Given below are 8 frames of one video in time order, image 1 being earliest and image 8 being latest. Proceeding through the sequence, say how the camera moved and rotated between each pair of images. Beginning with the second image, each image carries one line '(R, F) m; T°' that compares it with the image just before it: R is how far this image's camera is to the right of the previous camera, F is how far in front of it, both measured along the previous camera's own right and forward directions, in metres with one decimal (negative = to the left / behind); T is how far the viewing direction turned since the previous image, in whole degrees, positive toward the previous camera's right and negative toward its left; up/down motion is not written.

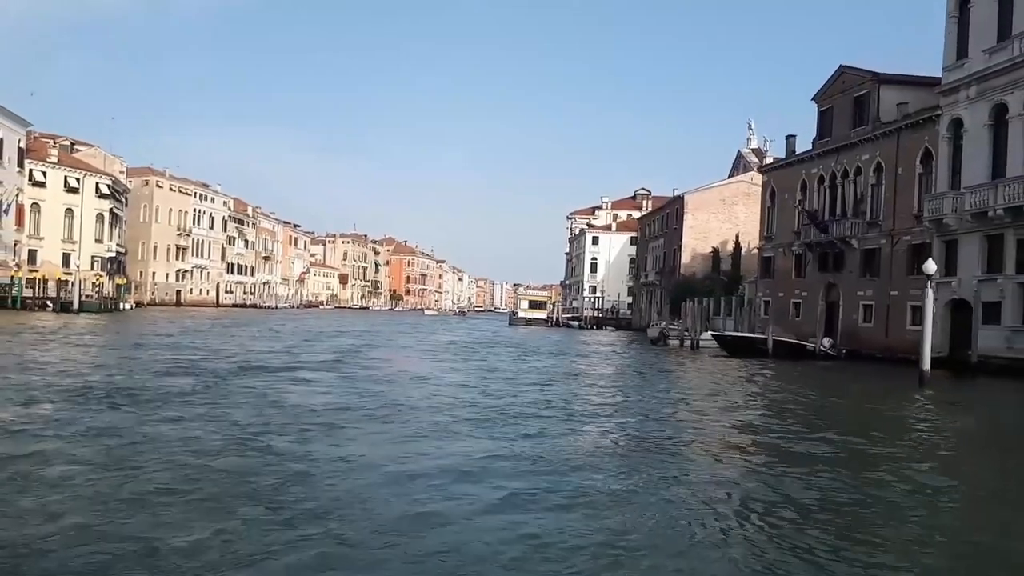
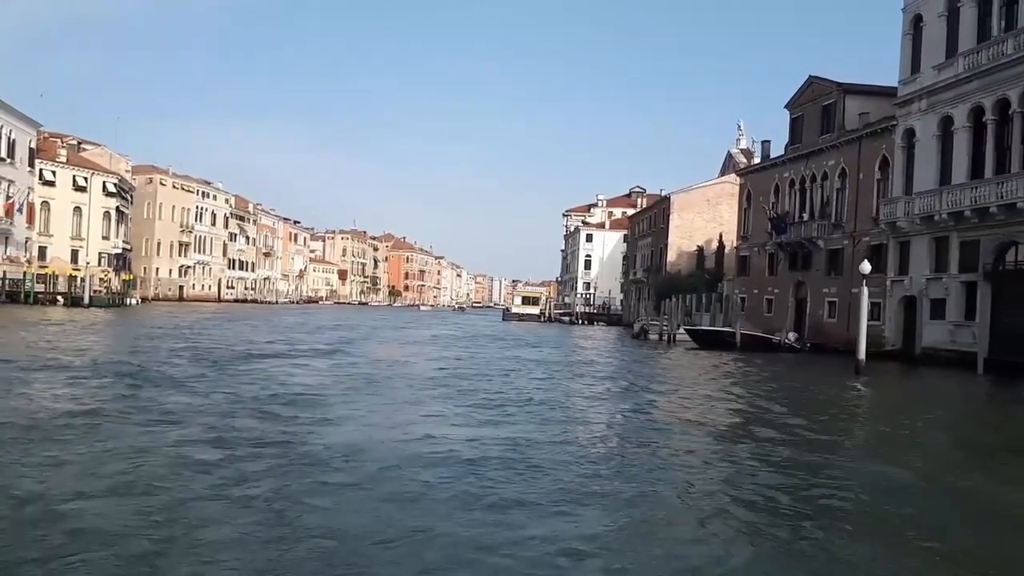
(+0.5, -2.1) m; 0°
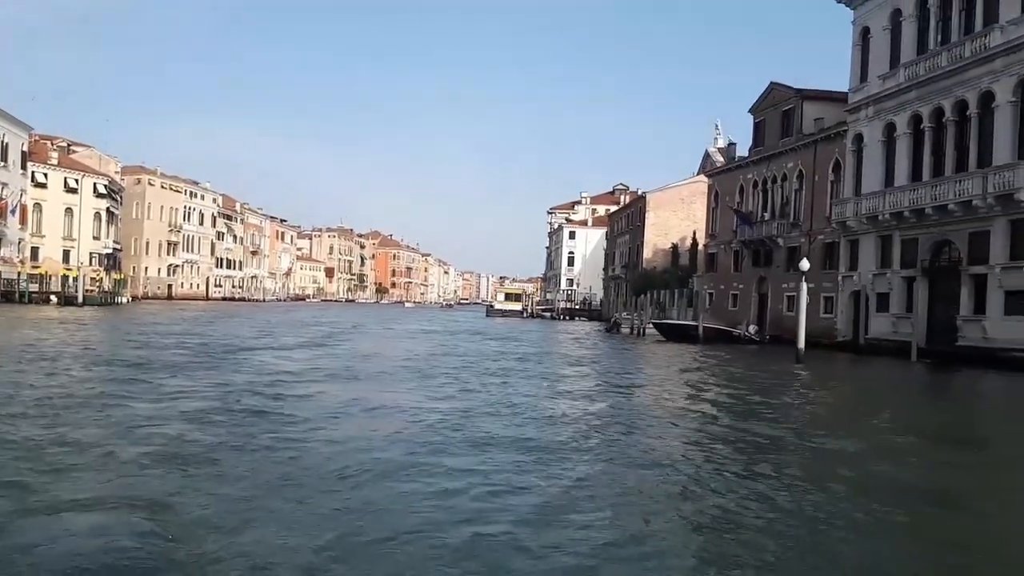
(+0.4, -1.8) m; +1°
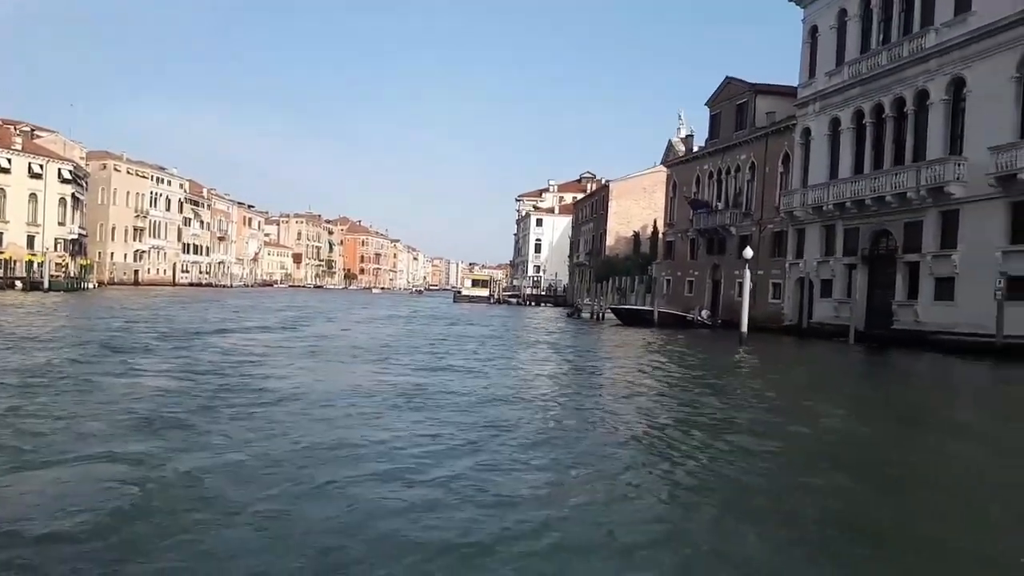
(+0.3, -1.1) m; +2°
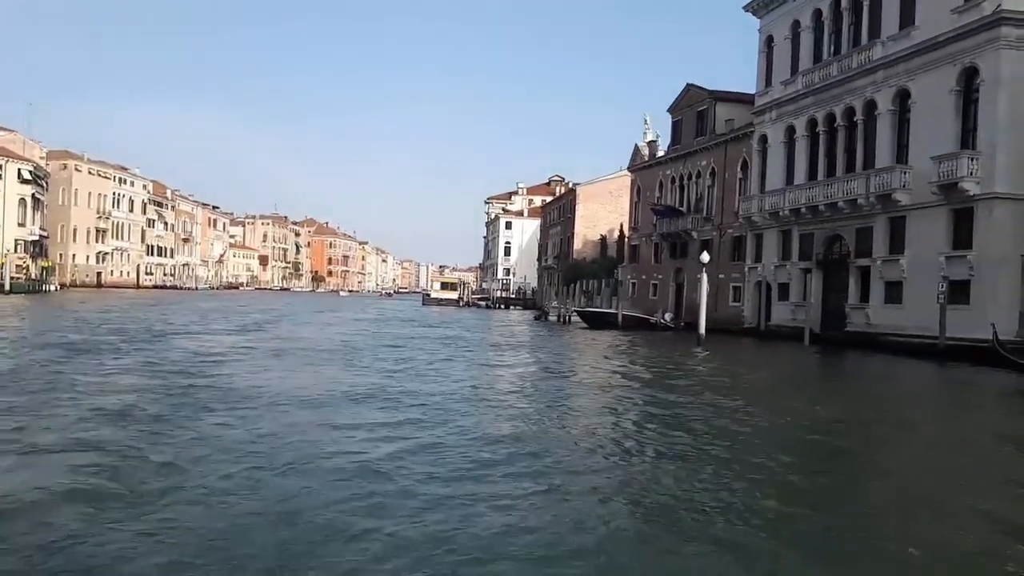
(+0.1, -0.4) m; +2°
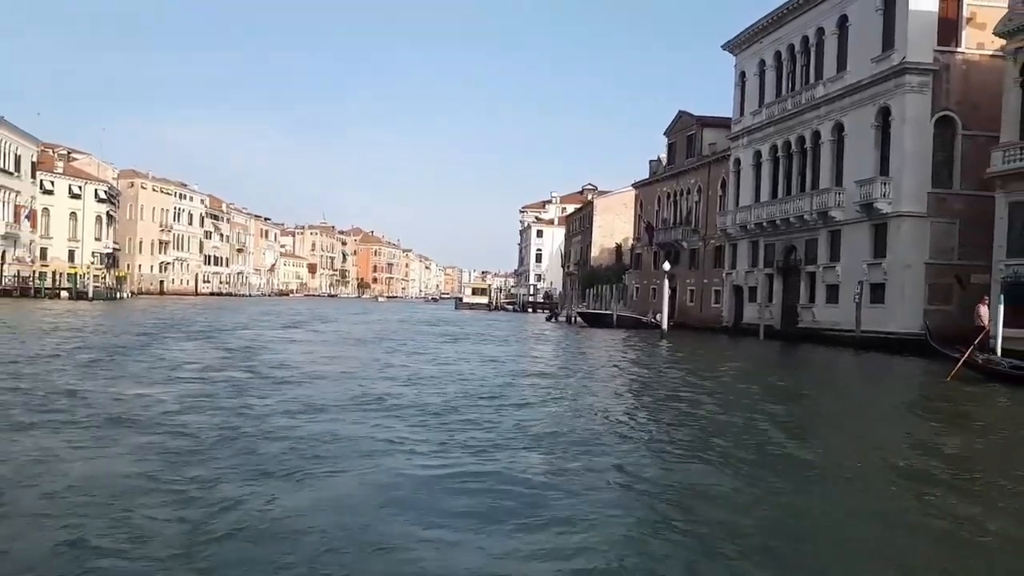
(+1.7, -5.2) m; -3°
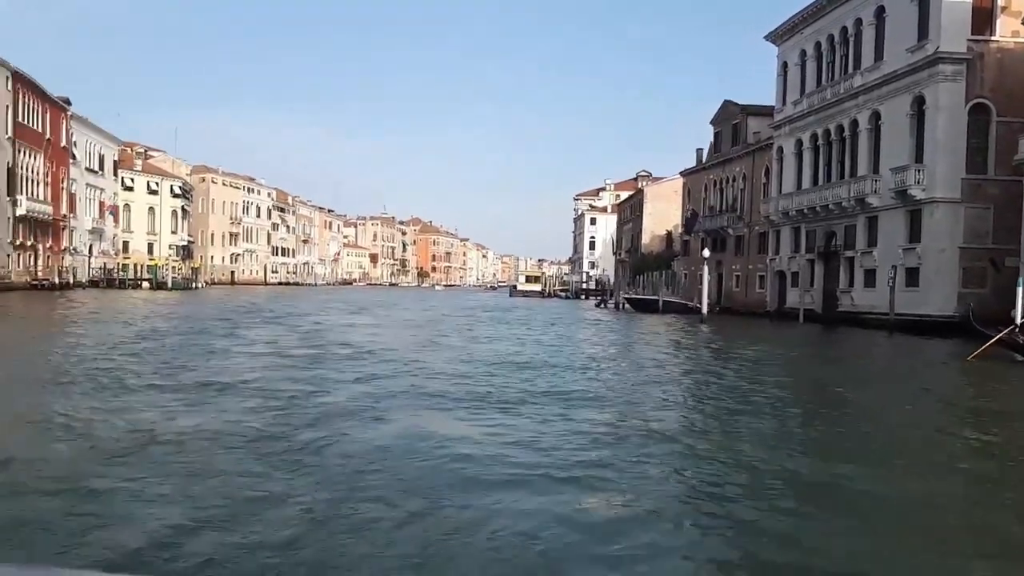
(+0.5, -1.7) m; -4°
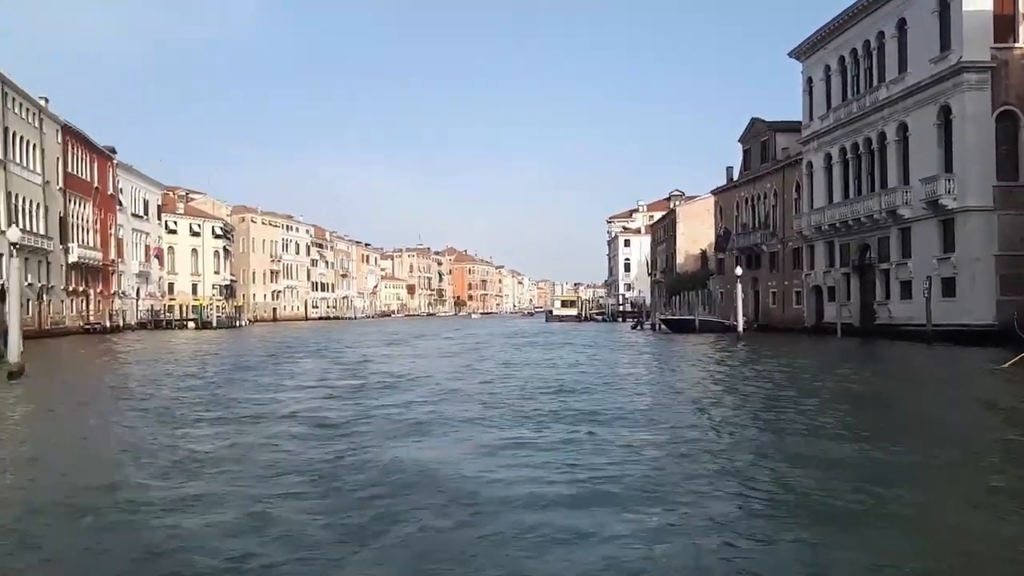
(+0.1, -0.5) m; -2°
